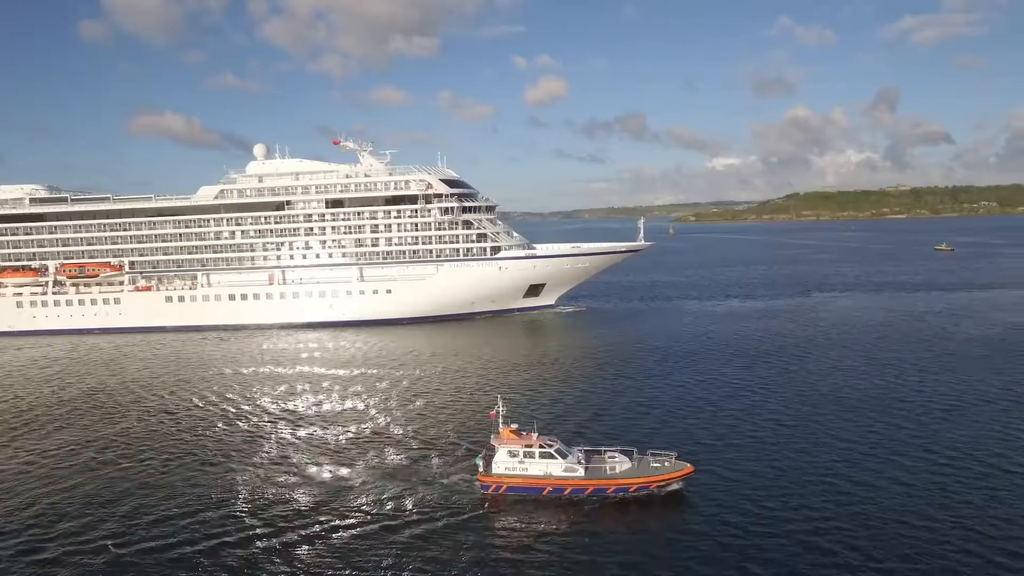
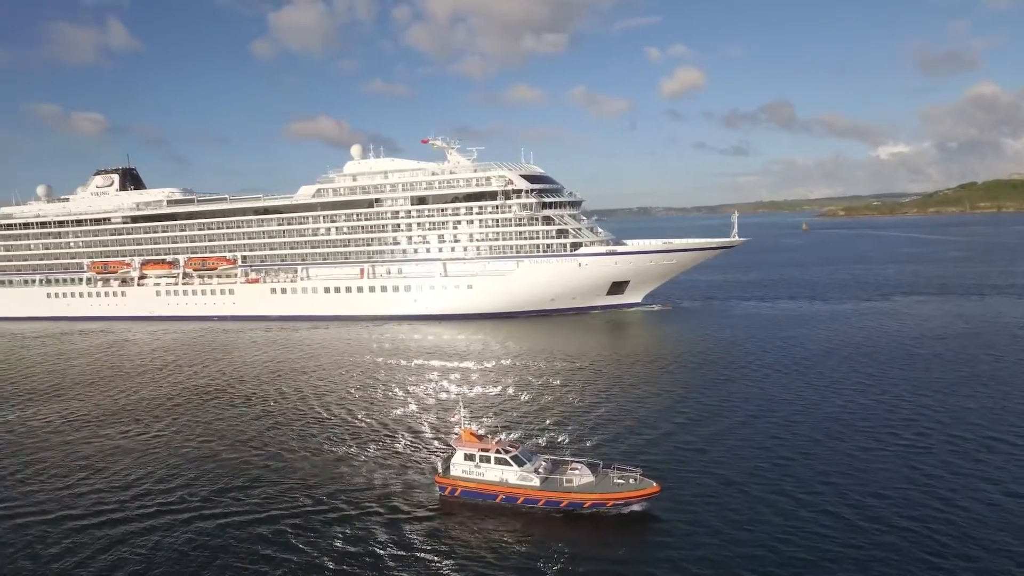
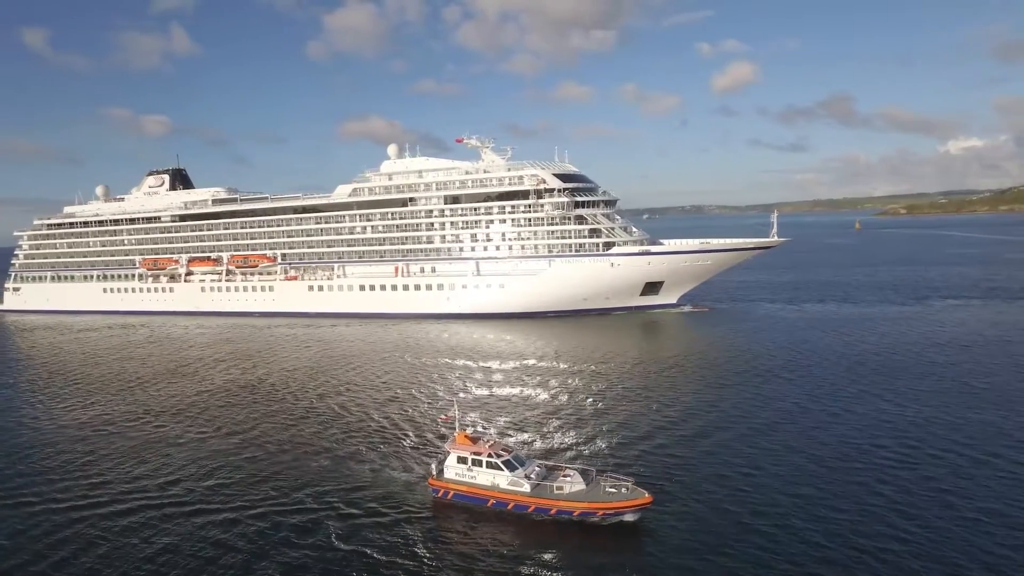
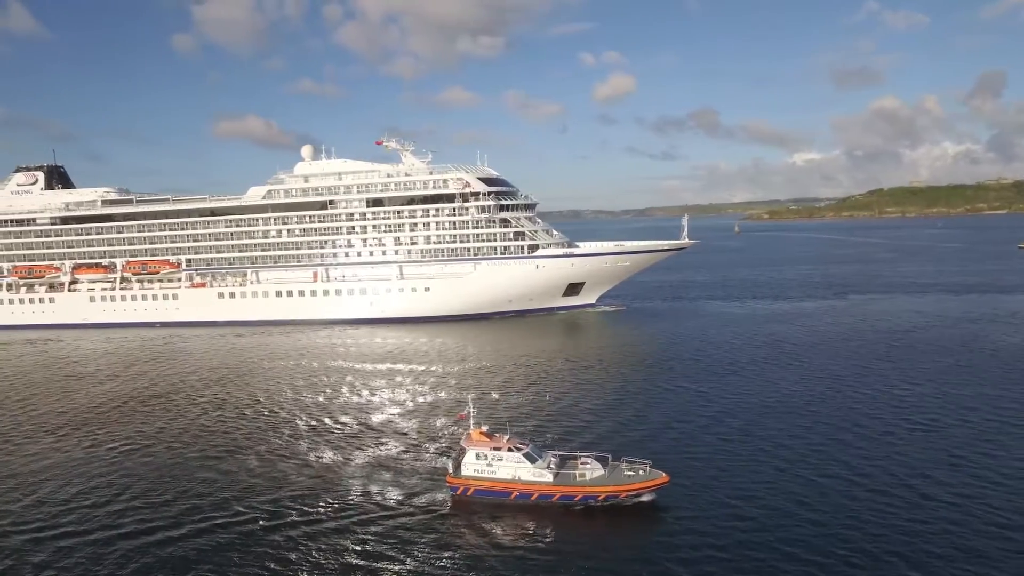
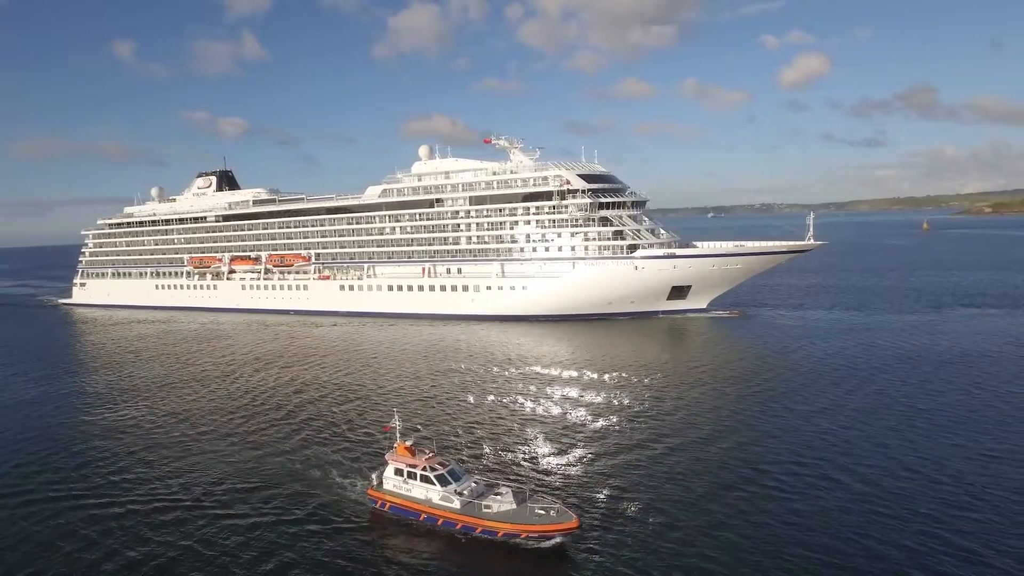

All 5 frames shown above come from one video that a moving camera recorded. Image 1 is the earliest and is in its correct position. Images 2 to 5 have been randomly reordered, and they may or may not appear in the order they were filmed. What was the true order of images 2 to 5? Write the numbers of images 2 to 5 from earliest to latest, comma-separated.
4, 2, 3, 5
